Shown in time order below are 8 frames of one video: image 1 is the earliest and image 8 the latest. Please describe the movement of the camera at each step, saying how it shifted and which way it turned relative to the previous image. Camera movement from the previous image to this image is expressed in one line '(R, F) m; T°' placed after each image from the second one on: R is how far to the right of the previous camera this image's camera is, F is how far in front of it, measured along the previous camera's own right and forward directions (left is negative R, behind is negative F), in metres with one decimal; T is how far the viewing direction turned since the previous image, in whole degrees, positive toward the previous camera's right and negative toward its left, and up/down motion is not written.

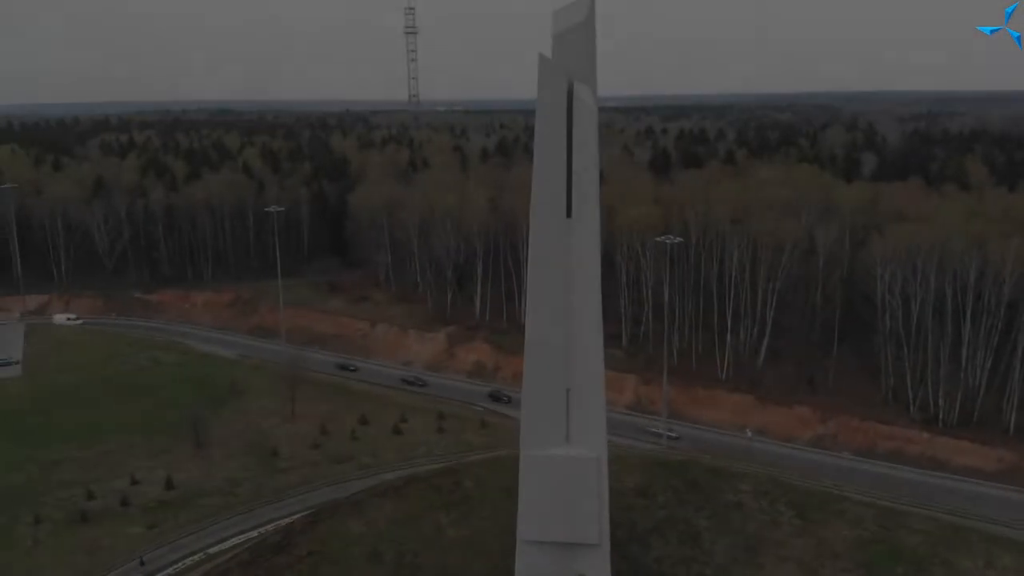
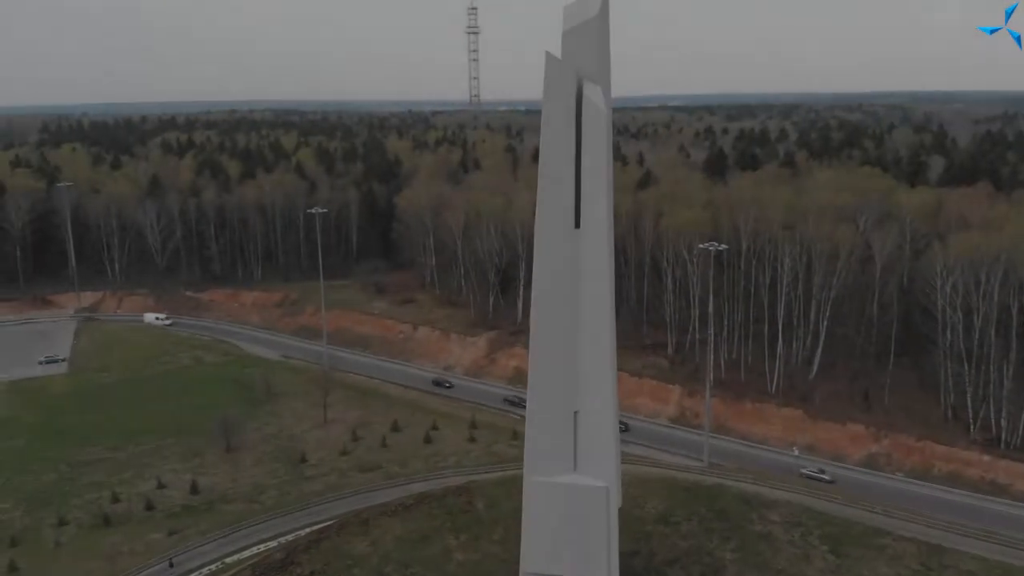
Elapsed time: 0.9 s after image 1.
(+0.9, +1.0) m; -4°
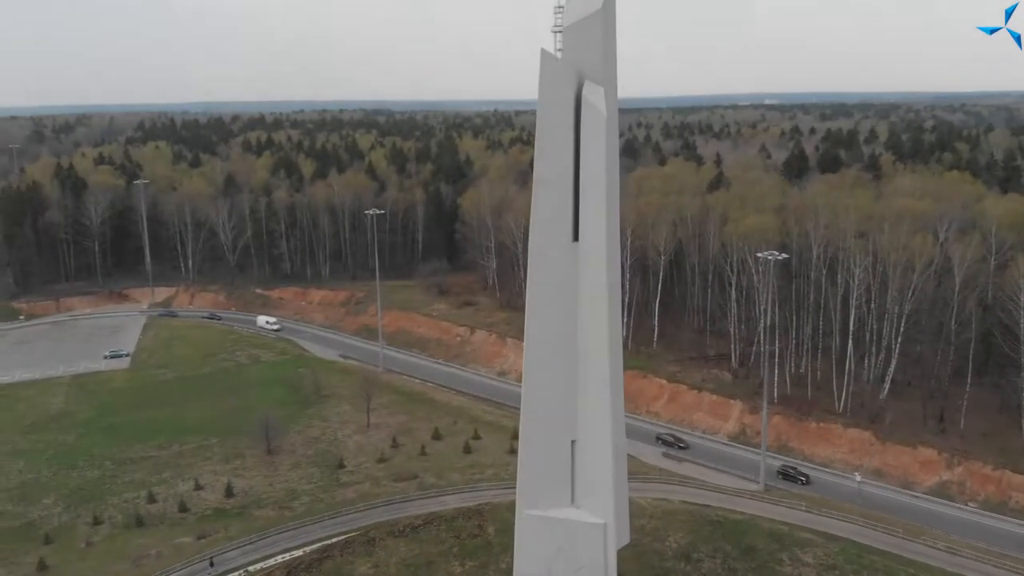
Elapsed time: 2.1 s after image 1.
(+1.3, +1.1) m; -5°
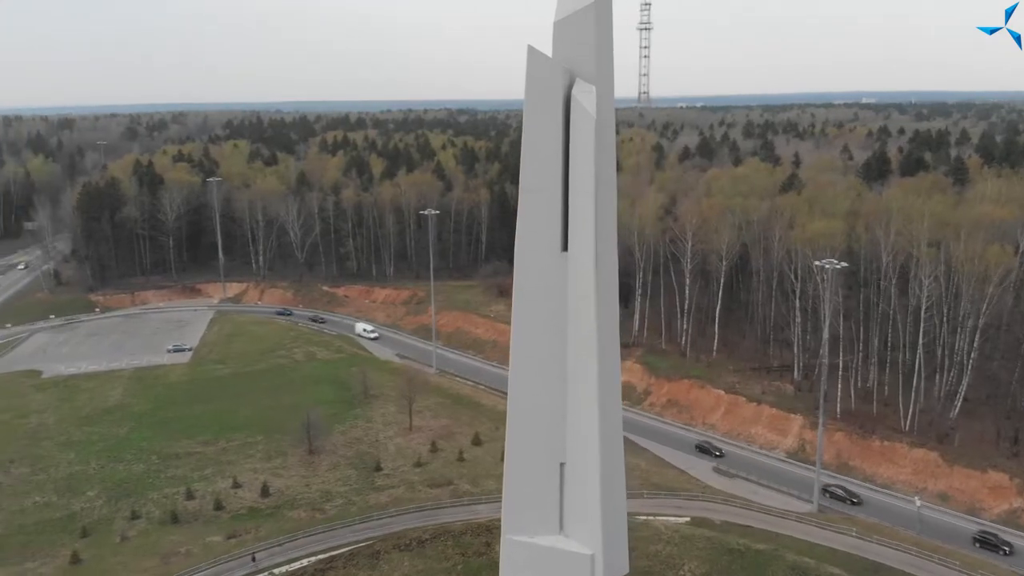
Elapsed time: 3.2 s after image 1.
(+1.3, +0.8) m; -5°
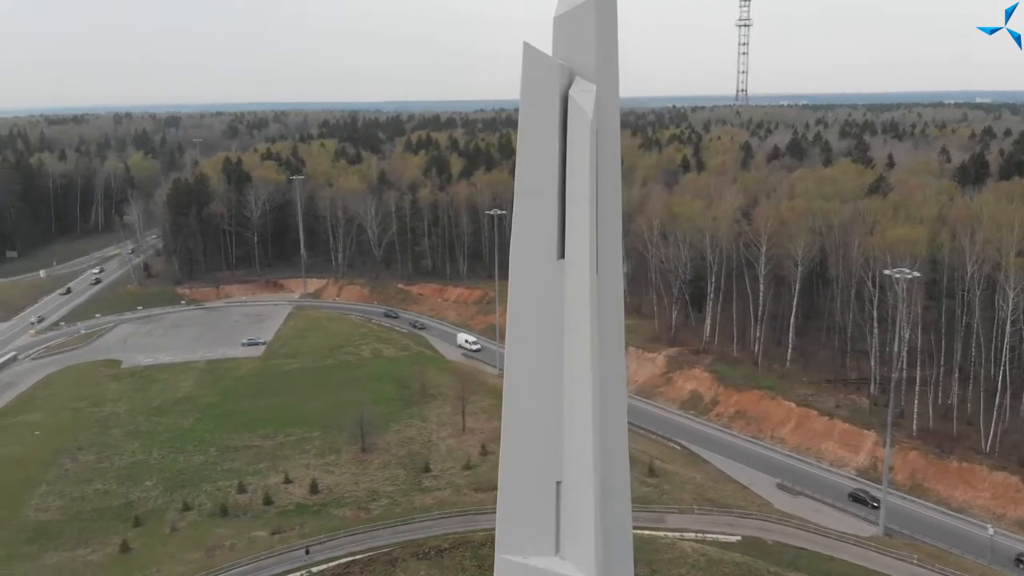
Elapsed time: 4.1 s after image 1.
(+1.2, +0.6) m; -6°
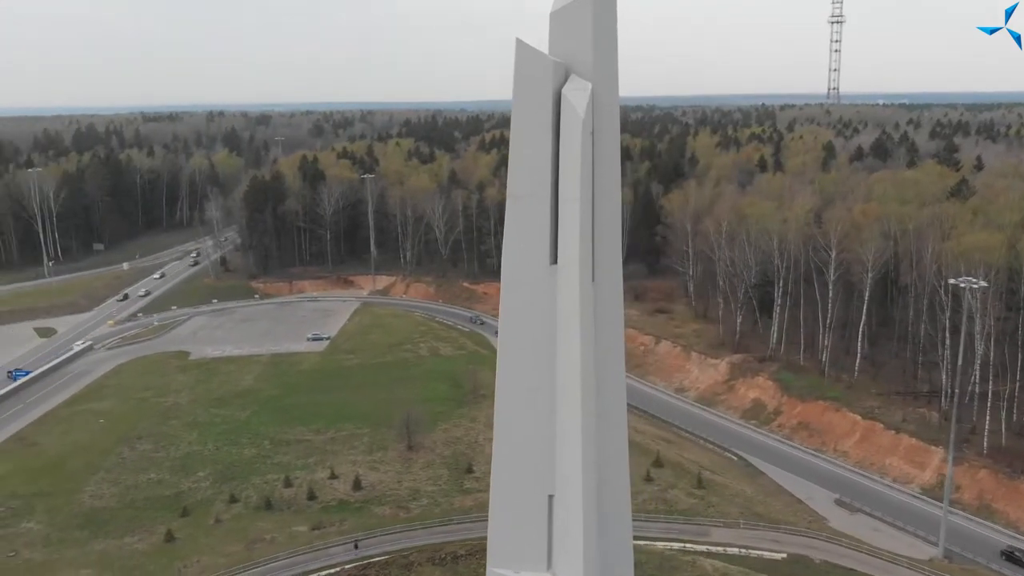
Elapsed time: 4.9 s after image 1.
(+1.1, +0.4) m; -5°
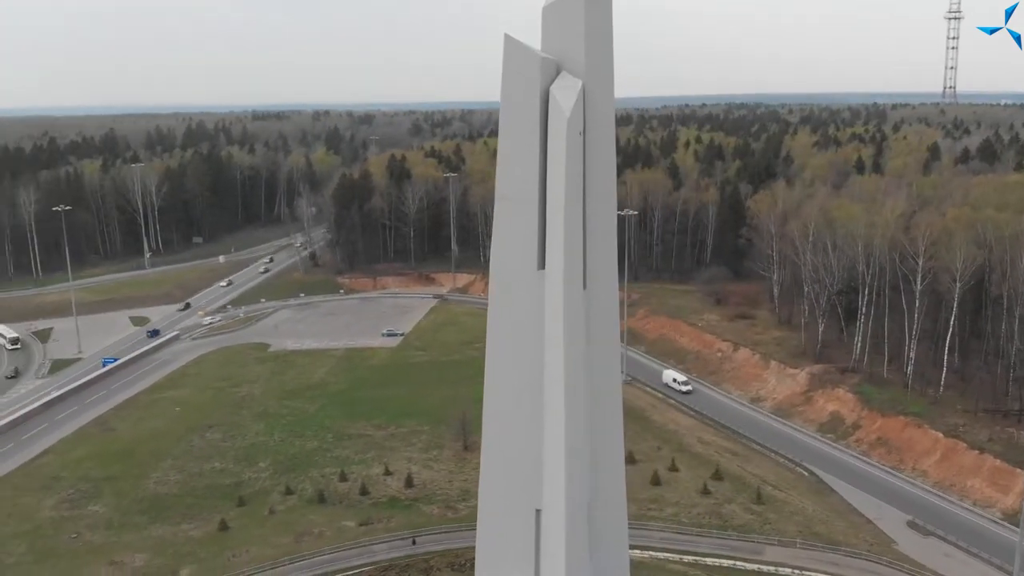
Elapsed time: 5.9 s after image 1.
(+1.3, +0.4) m; -6°
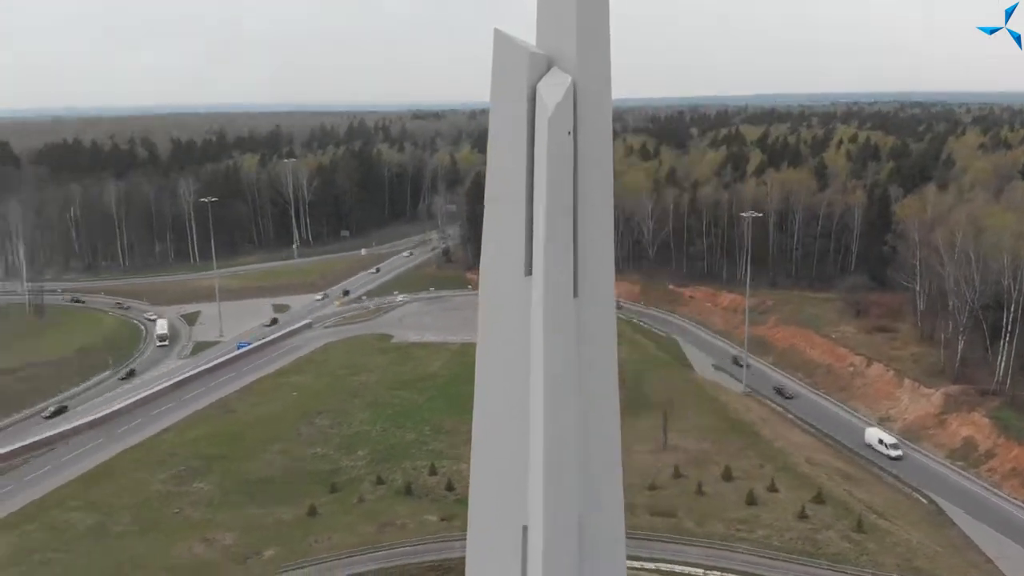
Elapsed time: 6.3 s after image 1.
(+1.8, +0.4) m; -10°
